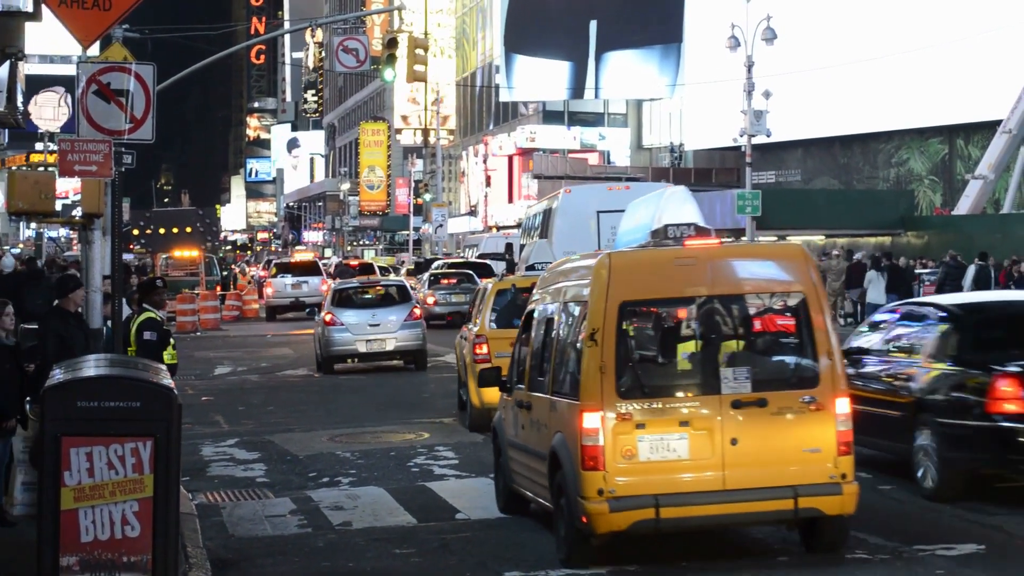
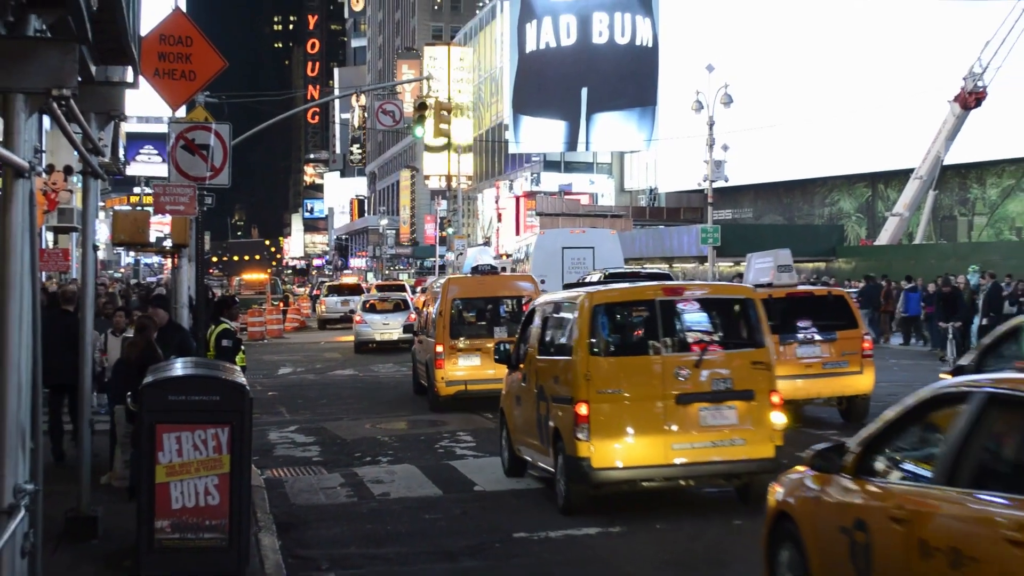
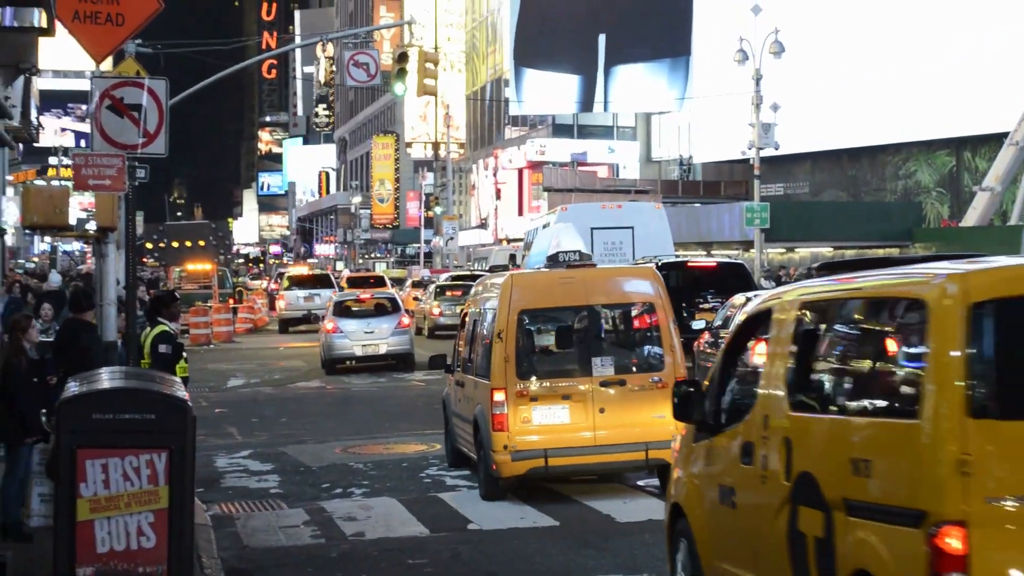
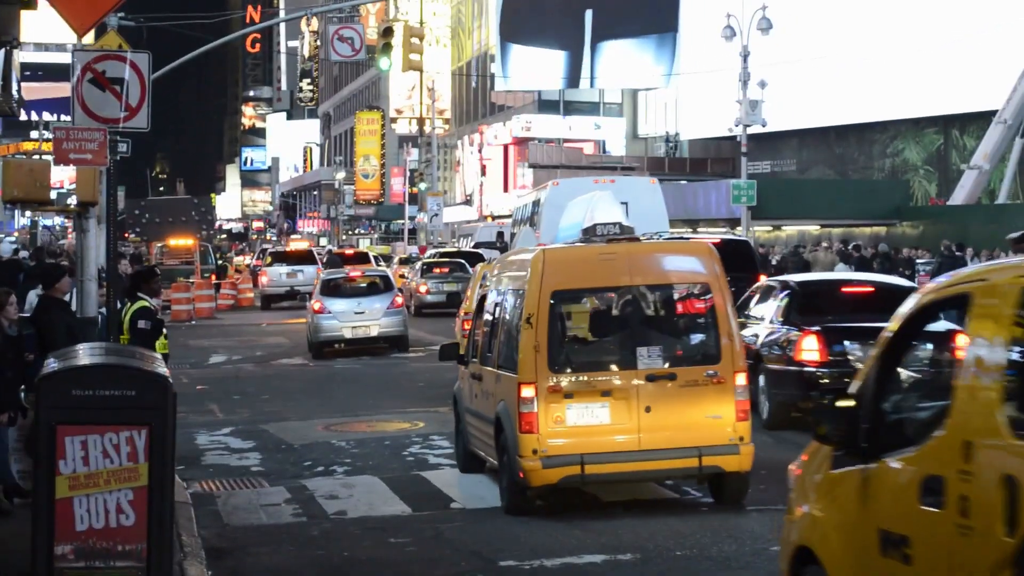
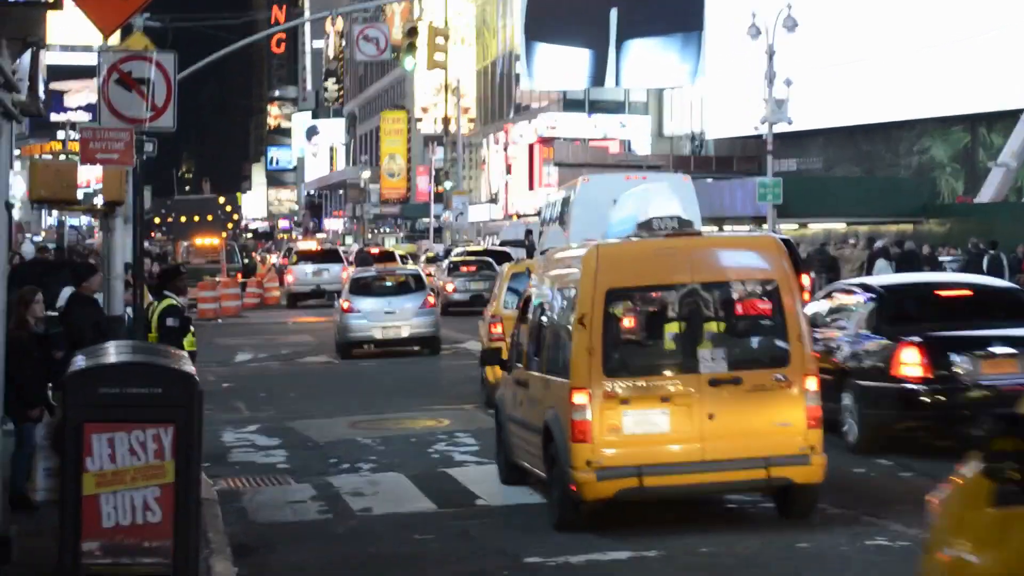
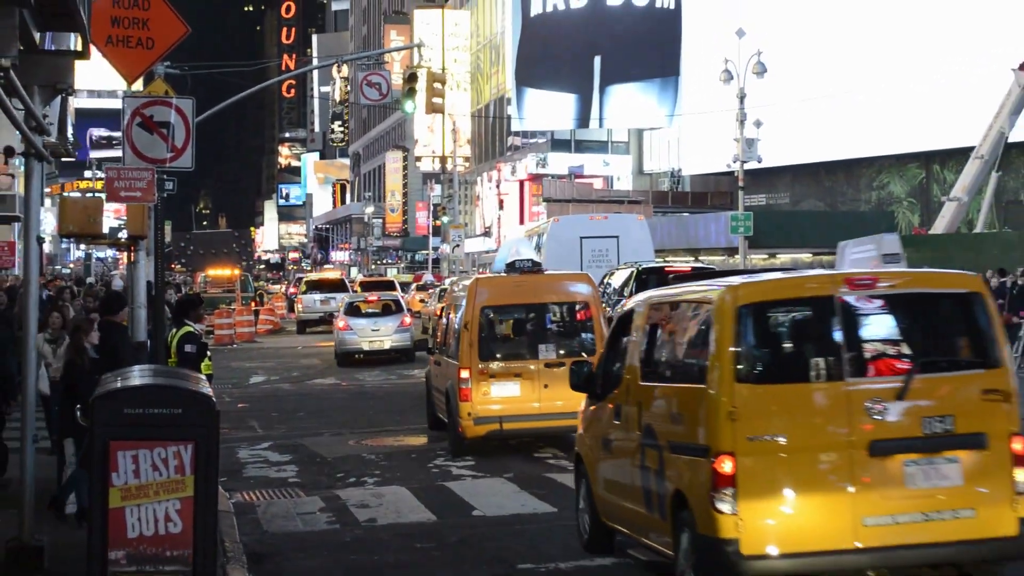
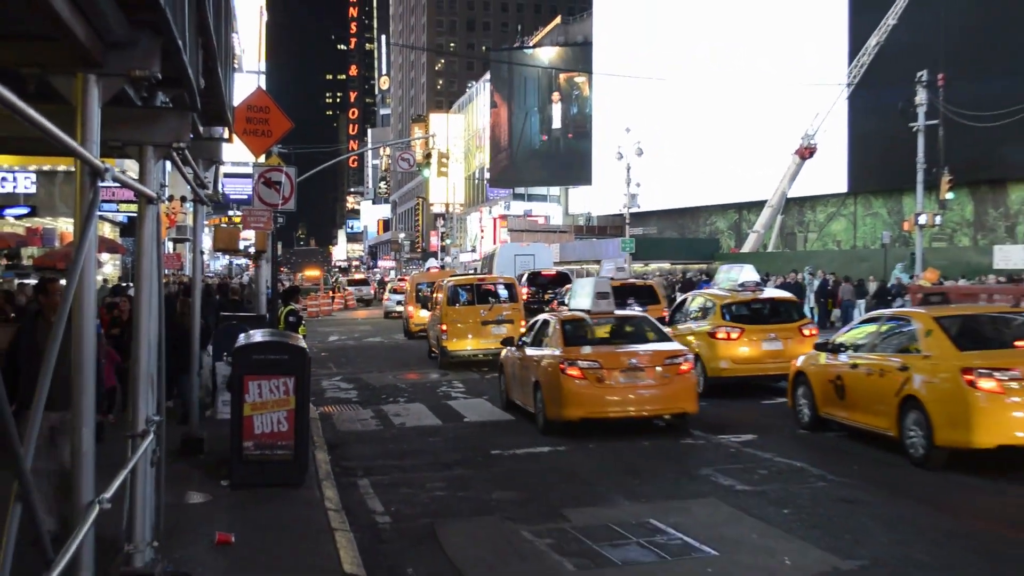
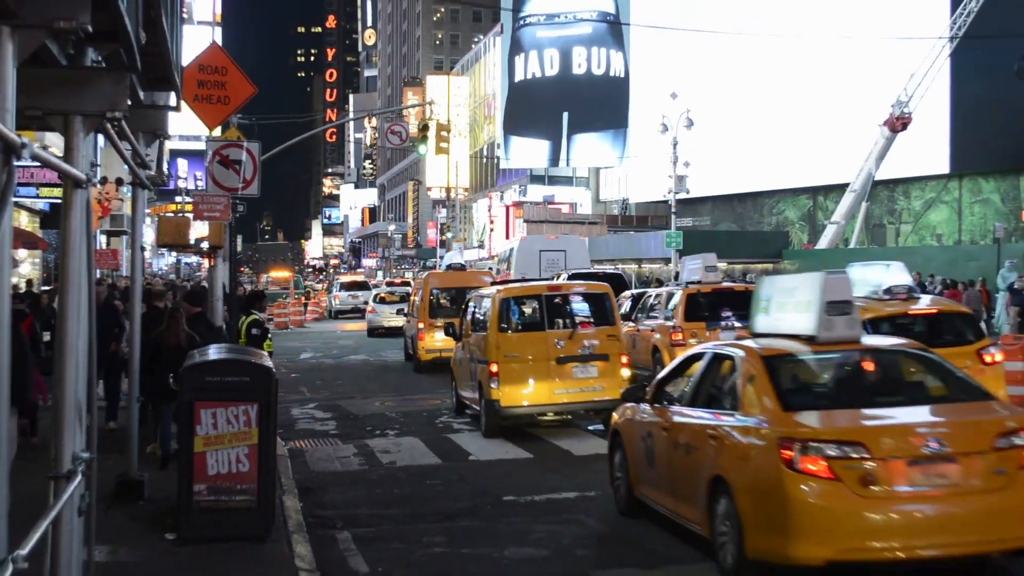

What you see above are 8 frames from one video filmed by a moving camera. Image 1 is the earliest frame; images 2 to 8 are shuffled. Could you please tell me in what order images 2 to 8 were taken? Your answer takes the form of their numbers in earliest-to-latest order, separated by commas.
5, 4, 3, 6, 2, 8, 7
